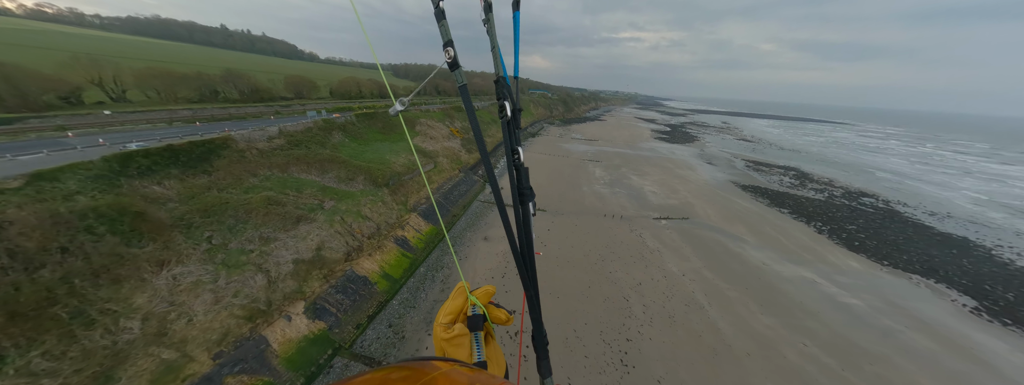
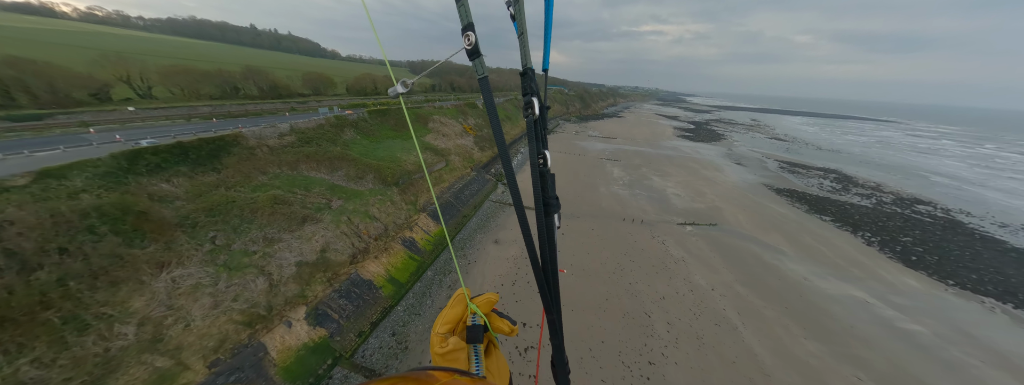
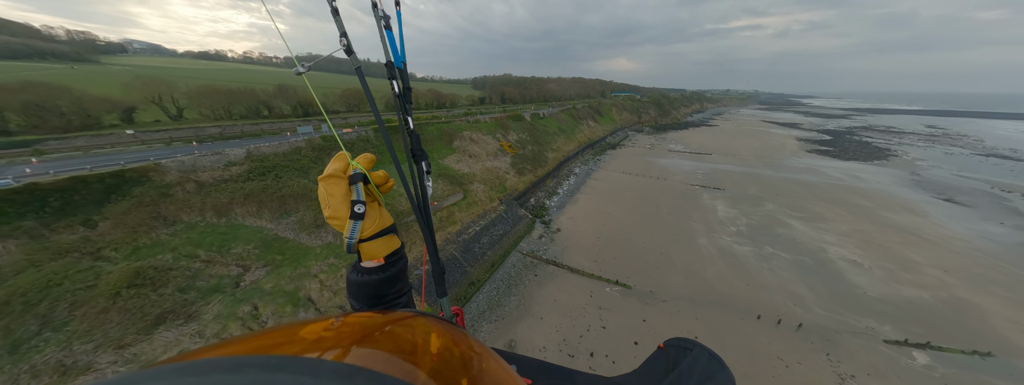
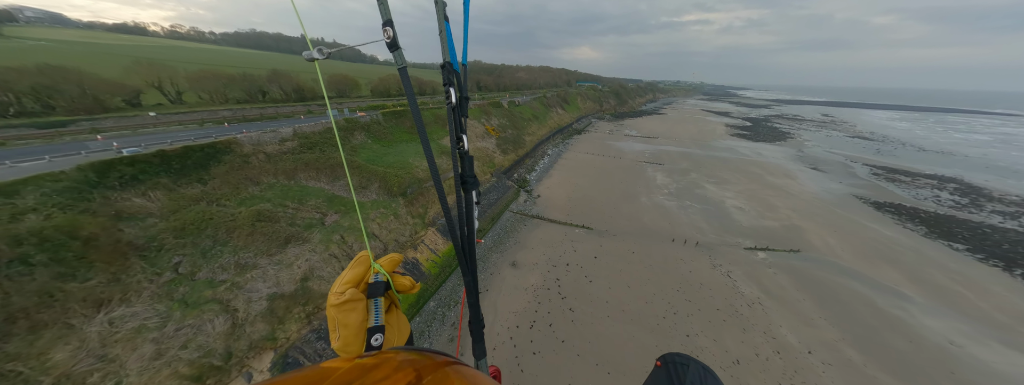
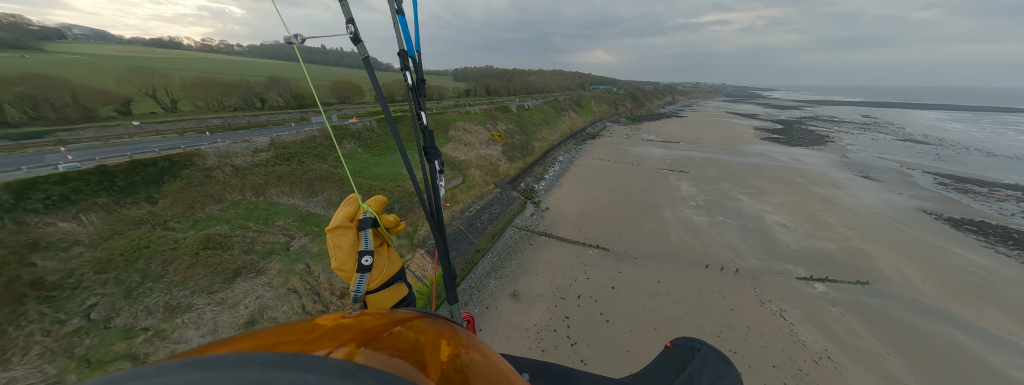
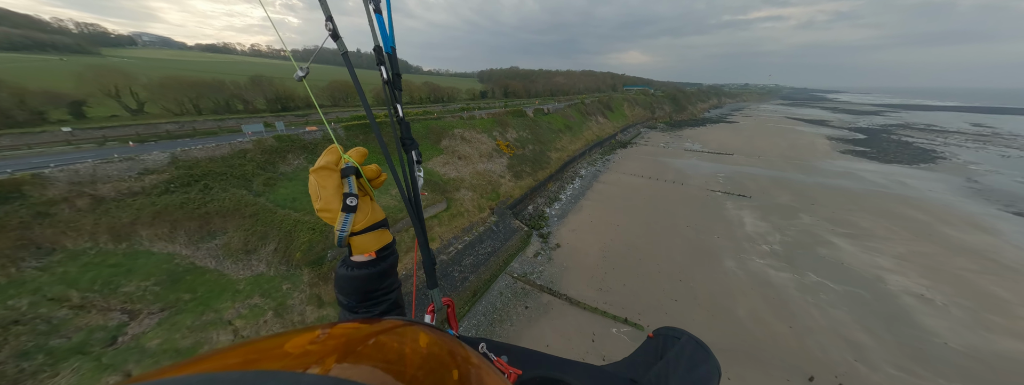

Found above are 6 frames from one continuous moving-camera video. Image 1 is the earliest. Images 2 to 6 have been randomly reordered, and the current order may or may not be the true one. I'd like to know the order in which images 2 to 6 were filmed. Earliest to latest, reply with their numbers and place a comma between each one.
2, 4, 5, 3, 6
